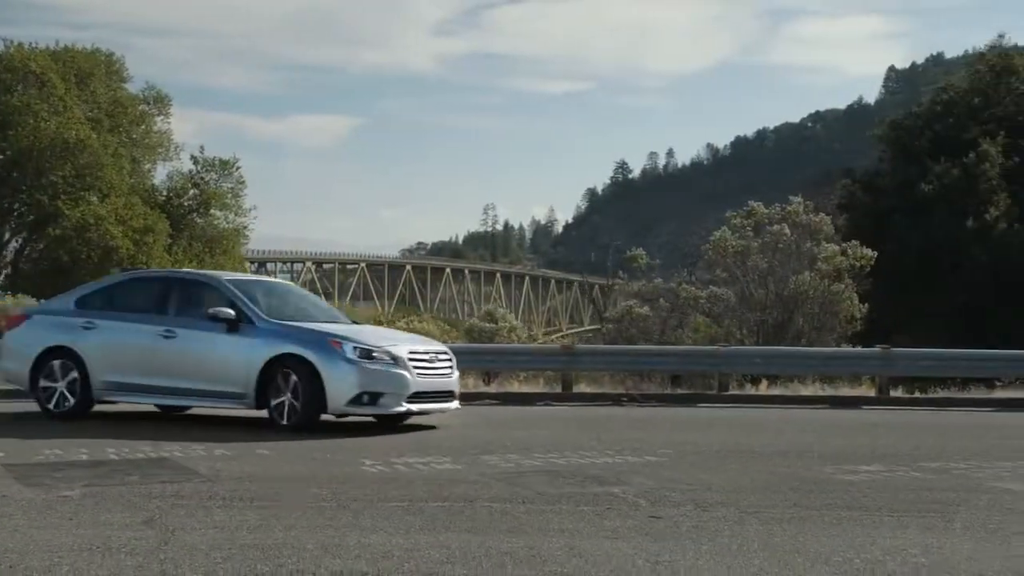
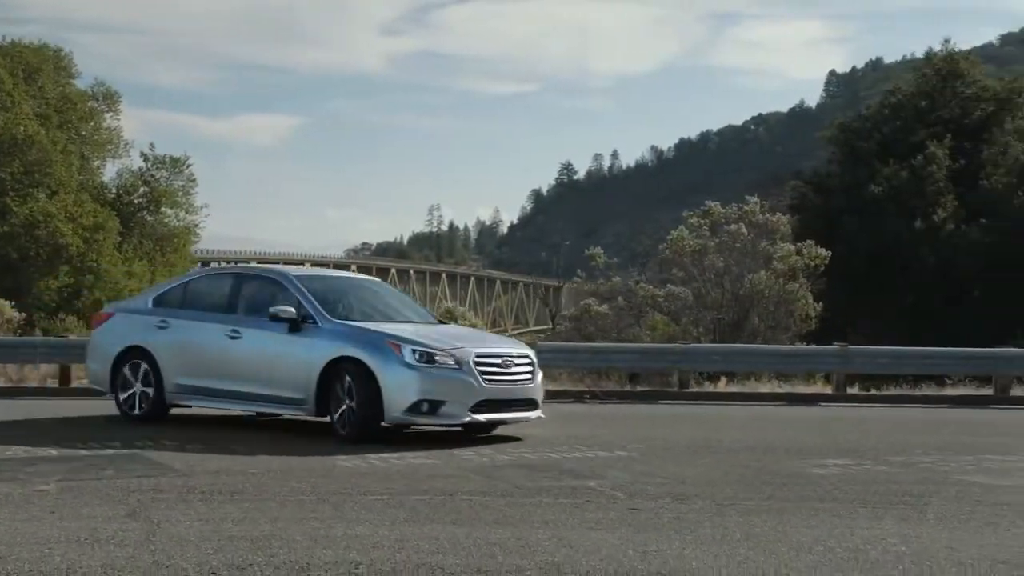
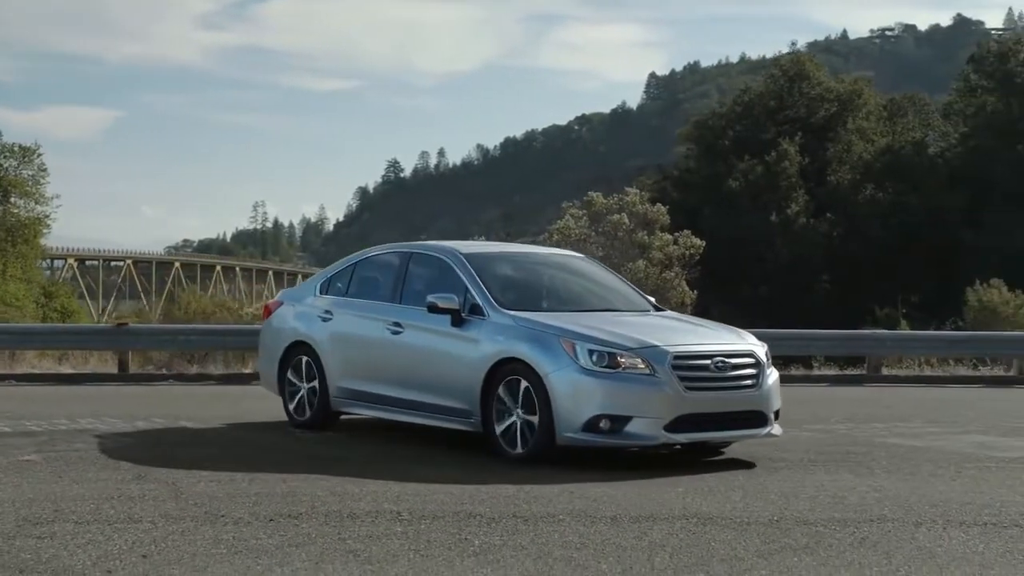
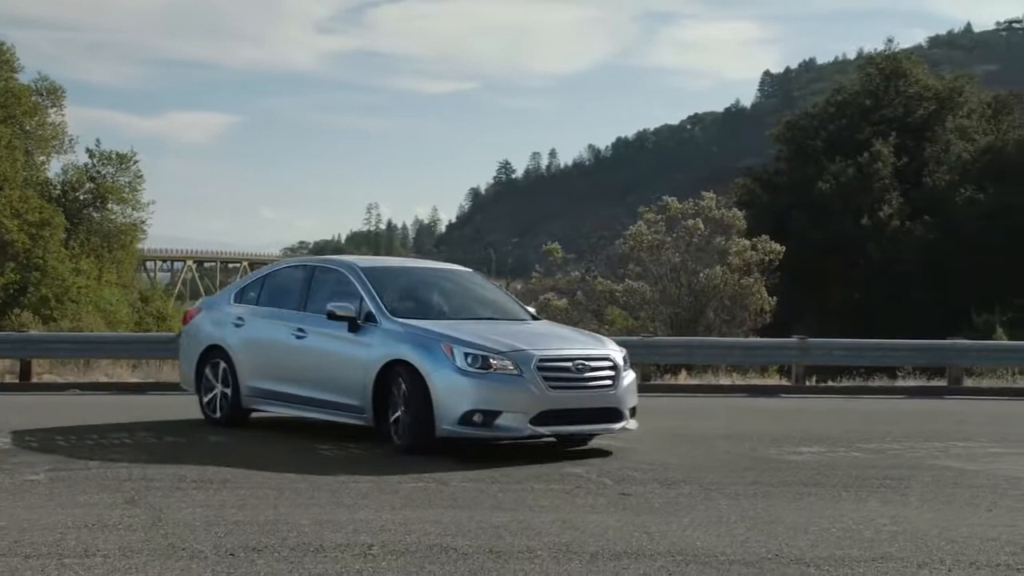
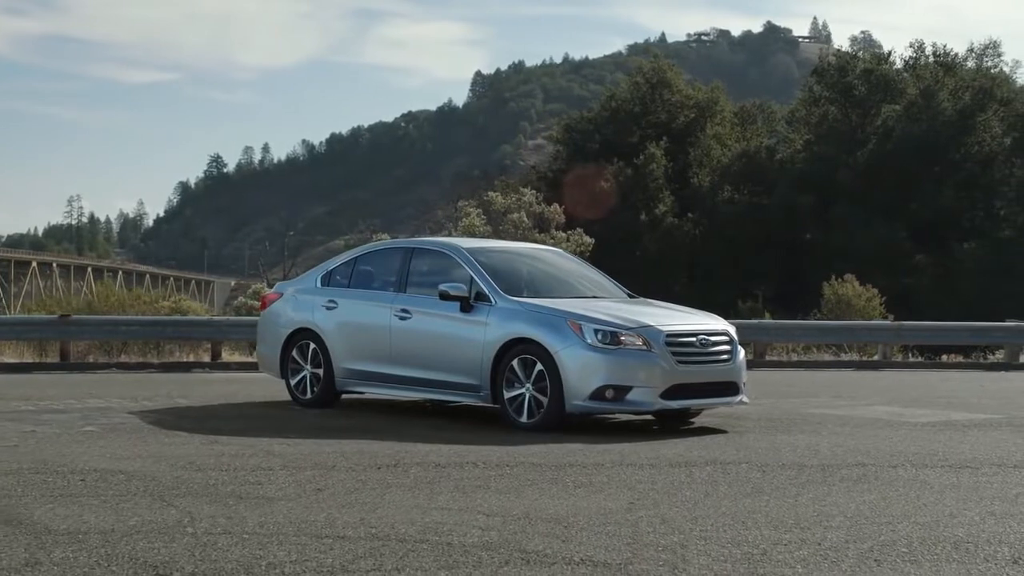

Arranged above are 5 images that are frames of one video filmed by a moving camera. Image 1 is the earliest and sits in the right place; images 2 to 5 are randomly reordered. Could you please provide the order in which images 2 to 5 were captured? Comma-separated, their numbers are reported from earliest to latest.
2, 4, 3, 5
